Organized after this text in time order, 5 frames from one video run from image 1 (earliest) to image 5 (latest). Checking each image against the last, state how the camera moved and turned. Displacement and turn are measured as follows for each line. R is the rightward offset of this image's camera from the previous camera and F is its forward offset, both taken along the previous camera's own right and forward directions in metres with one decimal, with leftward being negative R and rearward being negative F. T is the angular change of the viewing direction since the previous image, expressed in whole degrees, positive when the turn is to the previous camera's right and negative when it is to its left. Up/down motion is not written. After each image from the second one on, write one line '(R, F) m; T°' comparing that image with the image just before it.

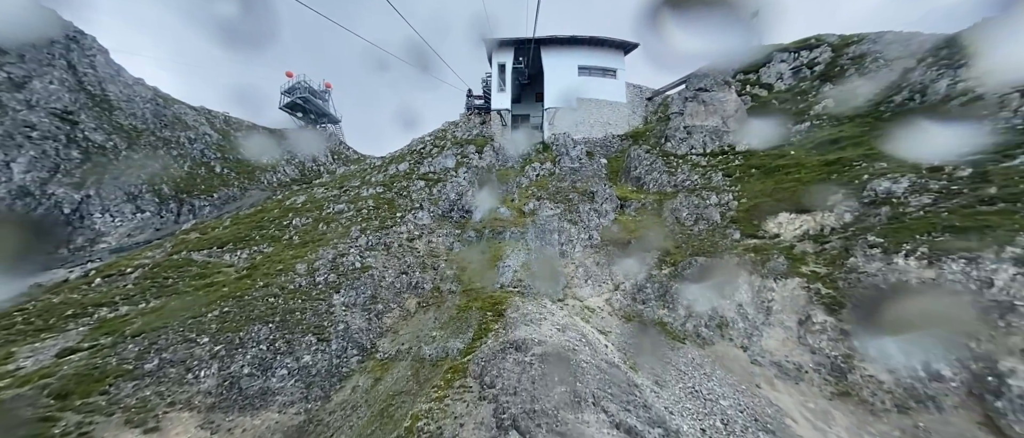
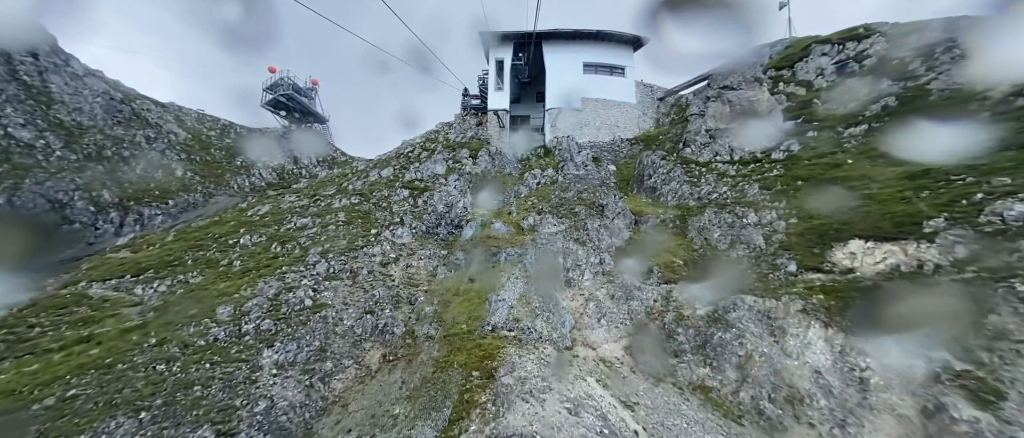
(+0.1, +4.0) m; 0°
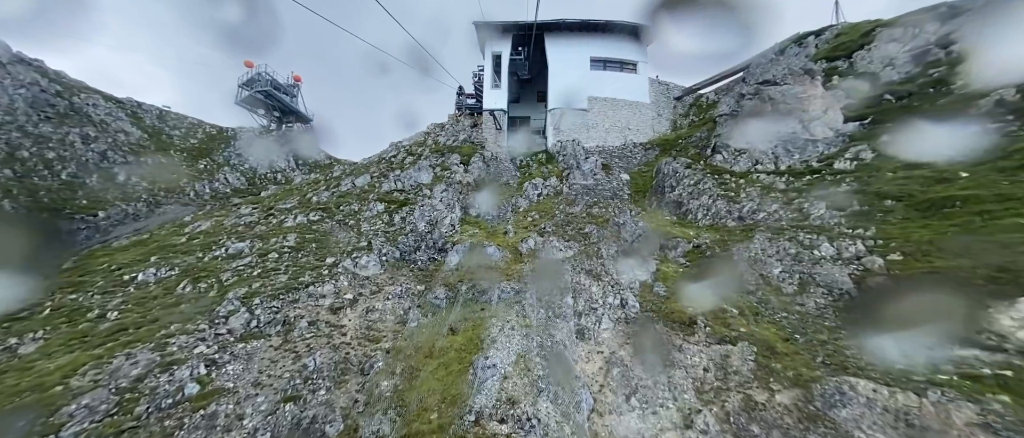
(+0.1, +4.7) m; 0°
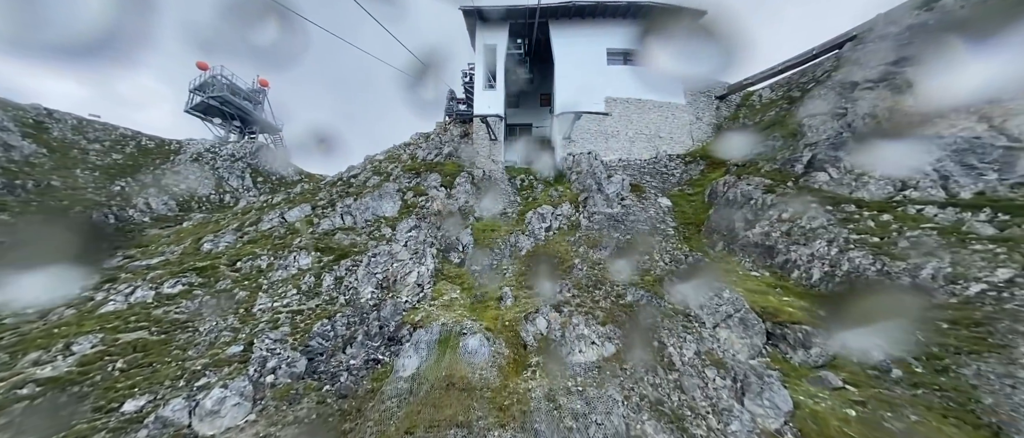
(+0.1, +8.6) m; 0°
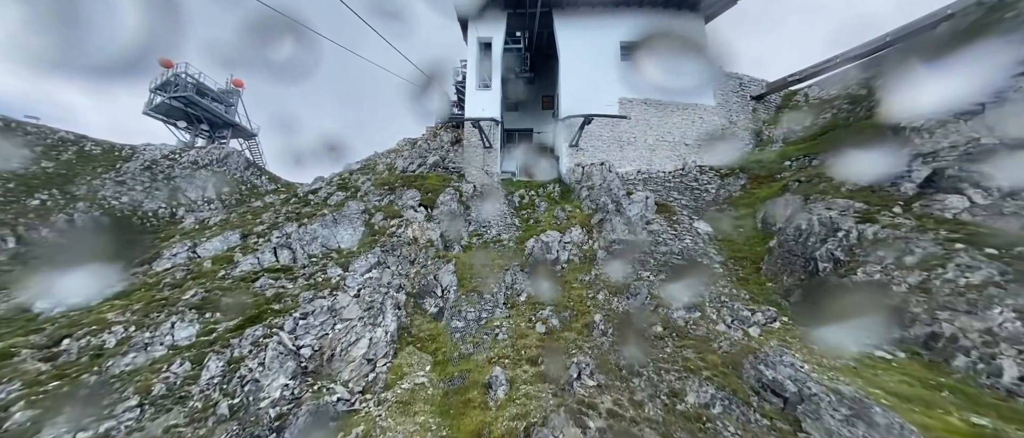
(+0.1, +5.5) m; 0°
